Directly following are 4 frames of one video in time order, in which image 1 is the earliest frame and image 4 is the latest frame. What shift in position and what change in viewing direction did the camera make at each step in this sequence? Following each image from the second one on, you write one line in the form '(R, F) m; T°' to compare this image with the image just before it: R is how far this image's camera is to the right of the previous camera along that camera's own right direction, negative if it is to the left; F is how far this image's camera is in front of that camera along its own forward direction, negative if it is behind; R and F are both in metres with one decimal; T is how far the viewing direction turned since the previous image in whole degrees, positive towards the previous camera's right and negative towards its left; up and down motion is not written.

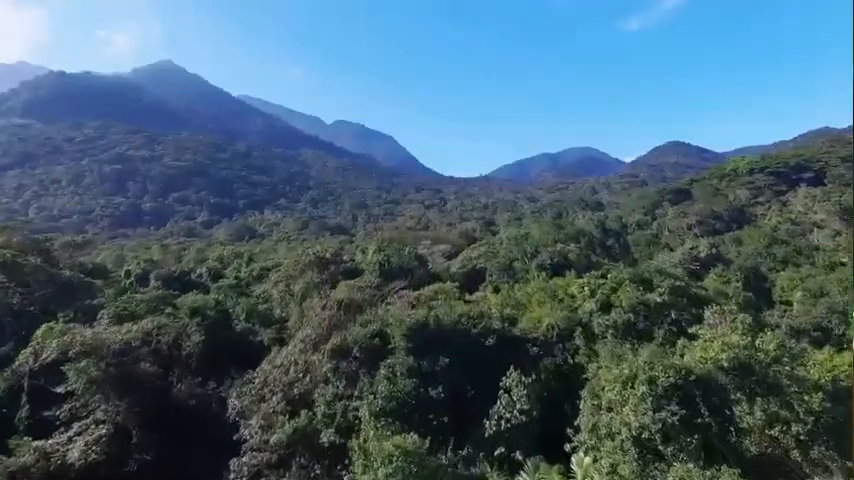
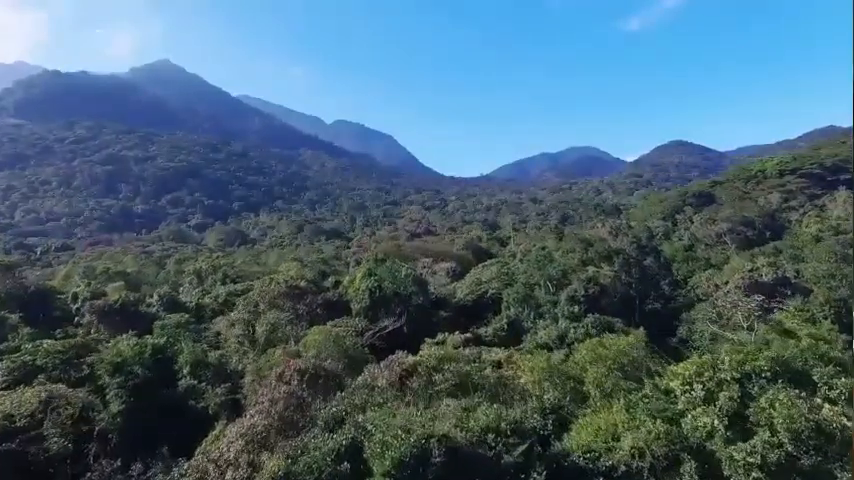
(0.0, +5.0) m; 0°
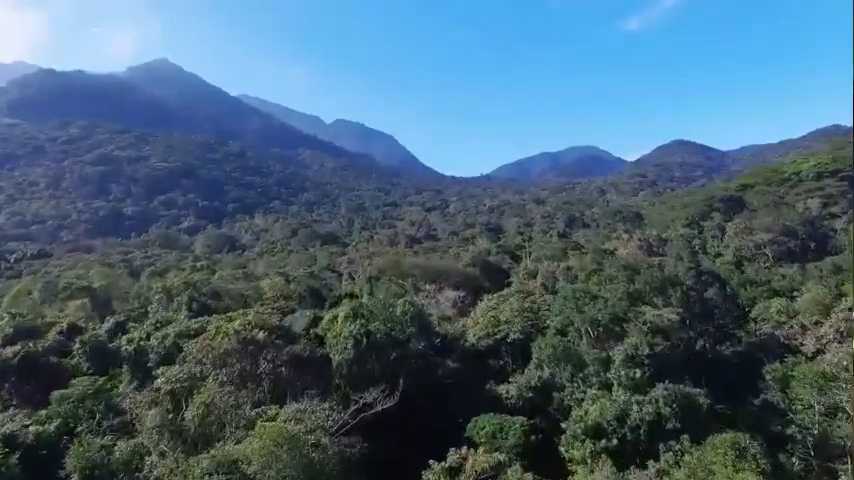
(-0.1, +5.2) m; 0°
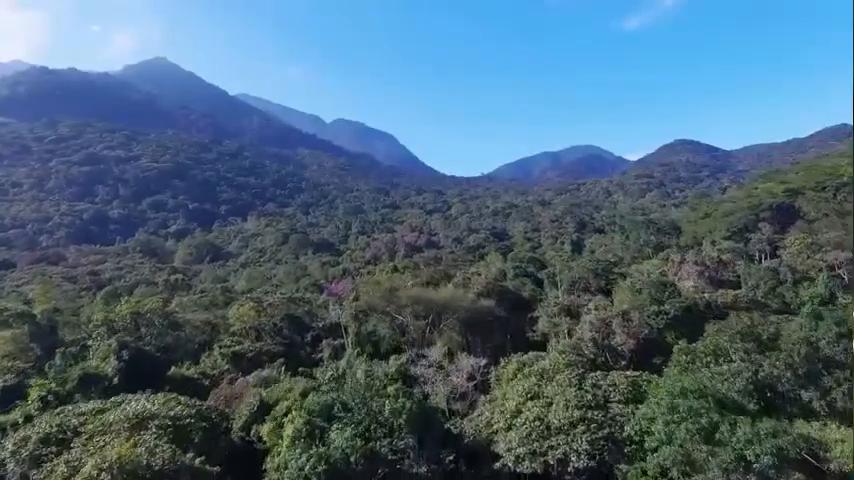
(-0.2, +7.0) m; 0°
